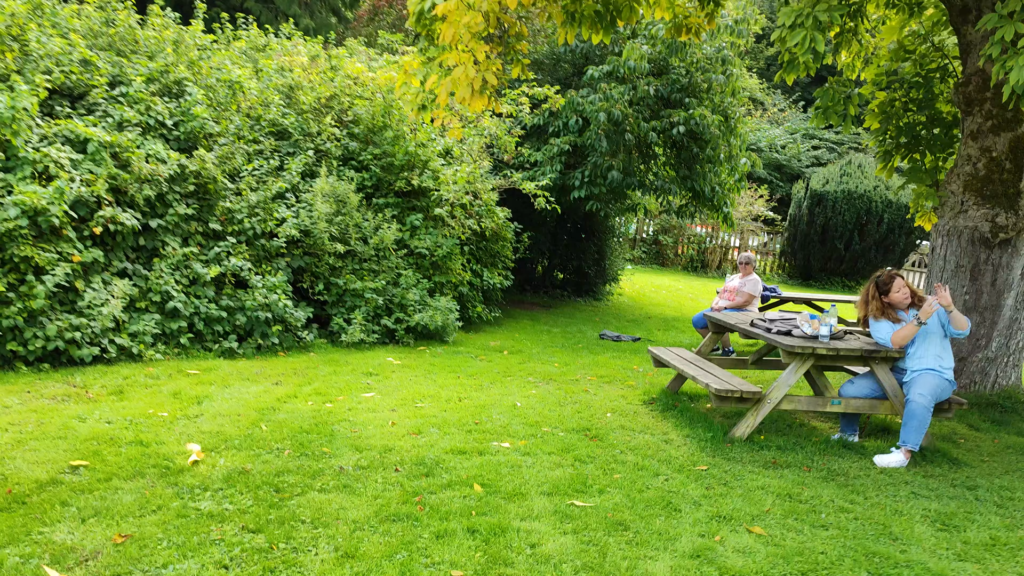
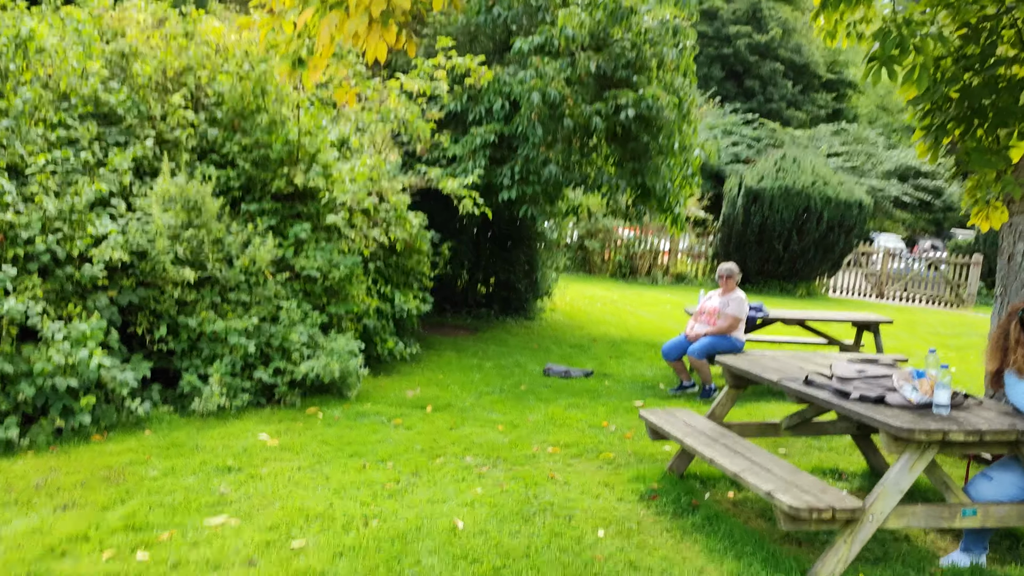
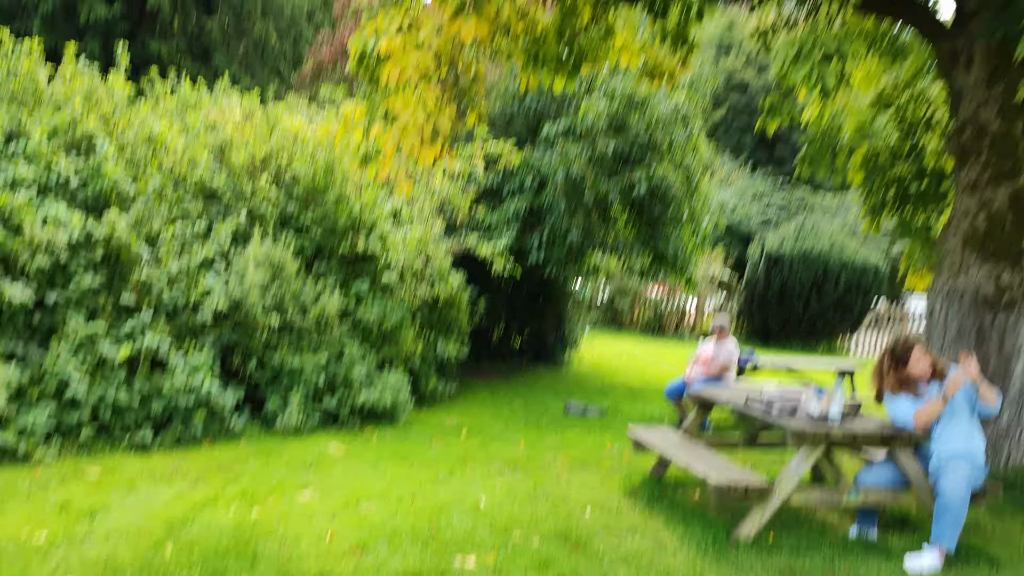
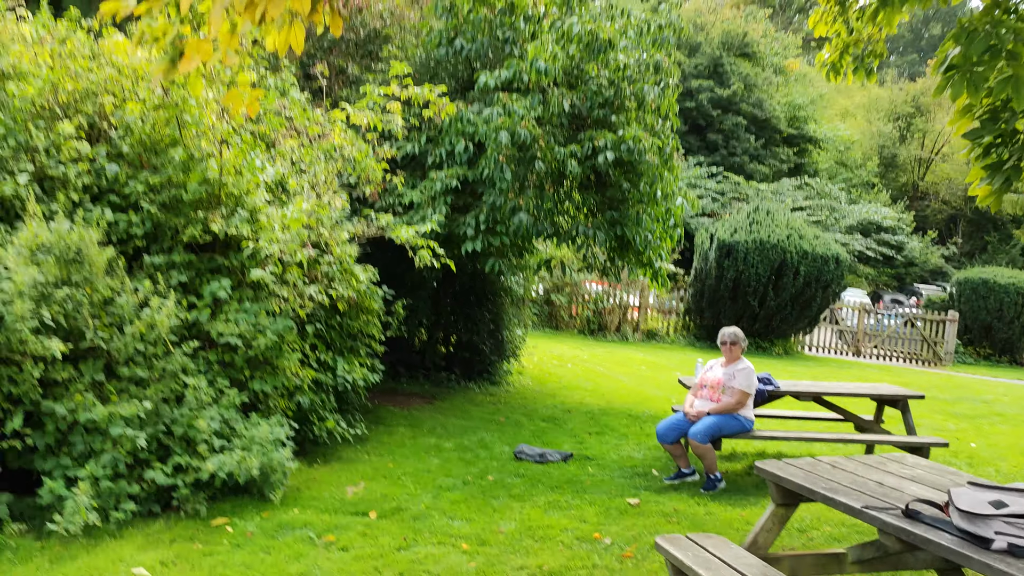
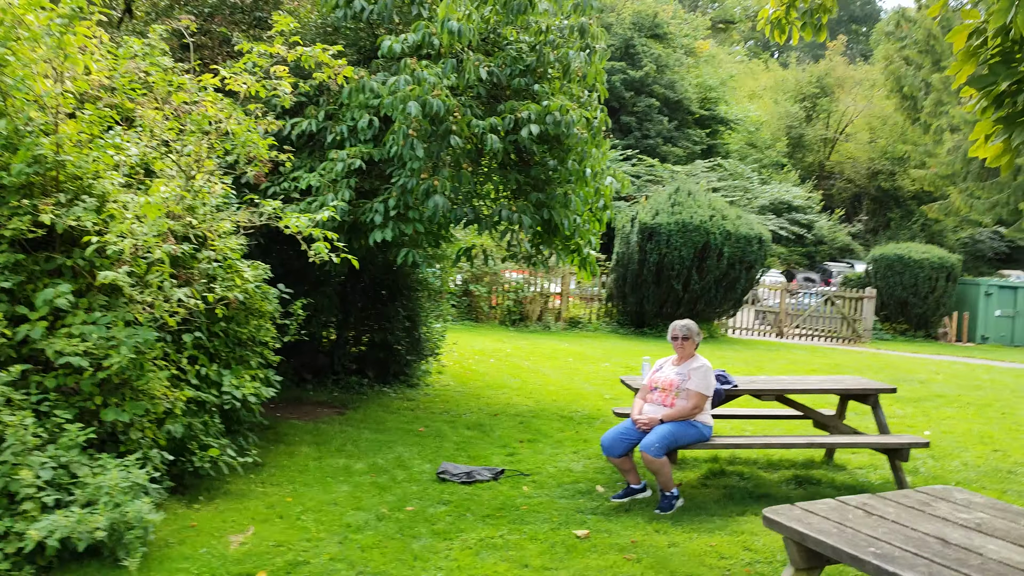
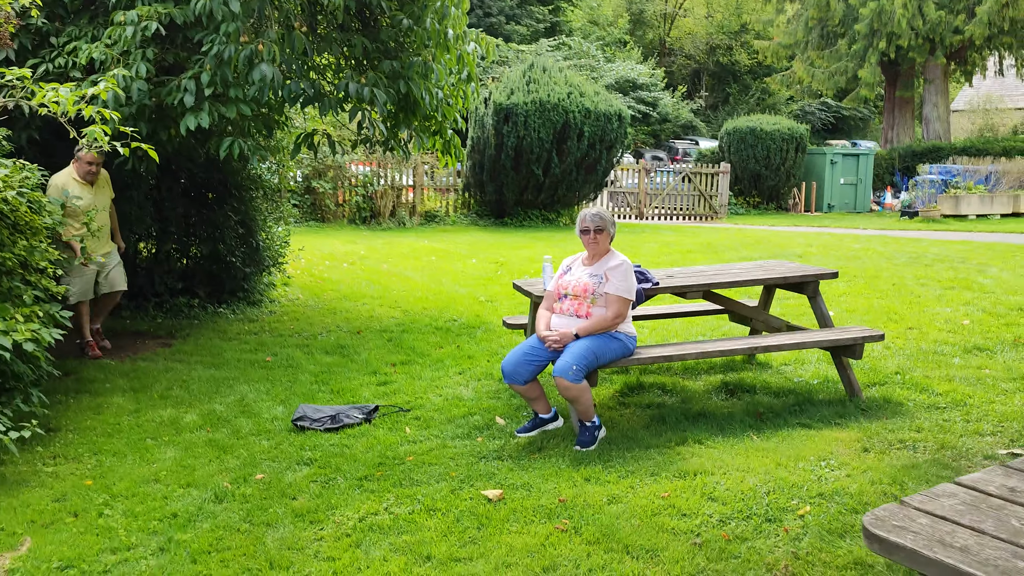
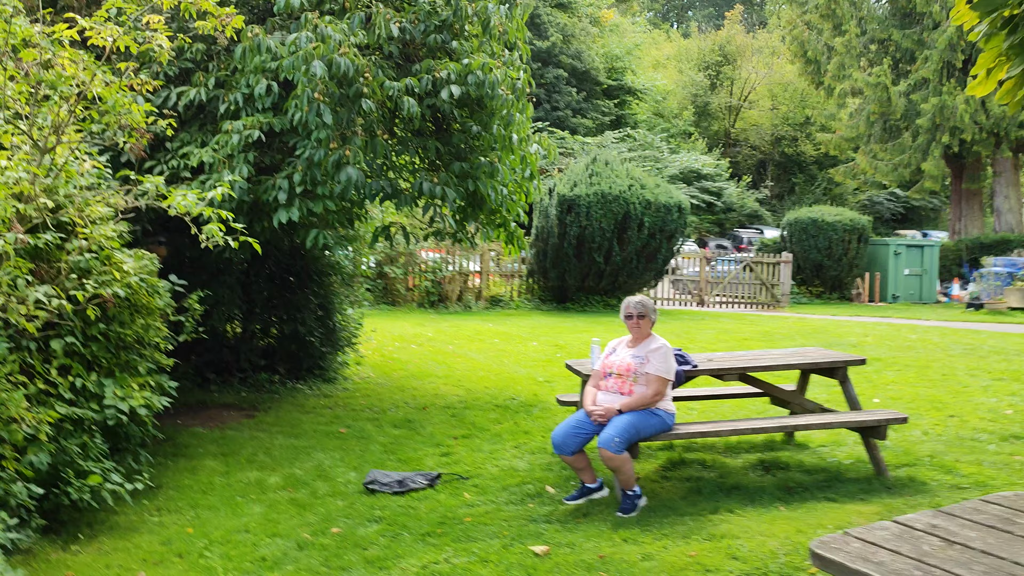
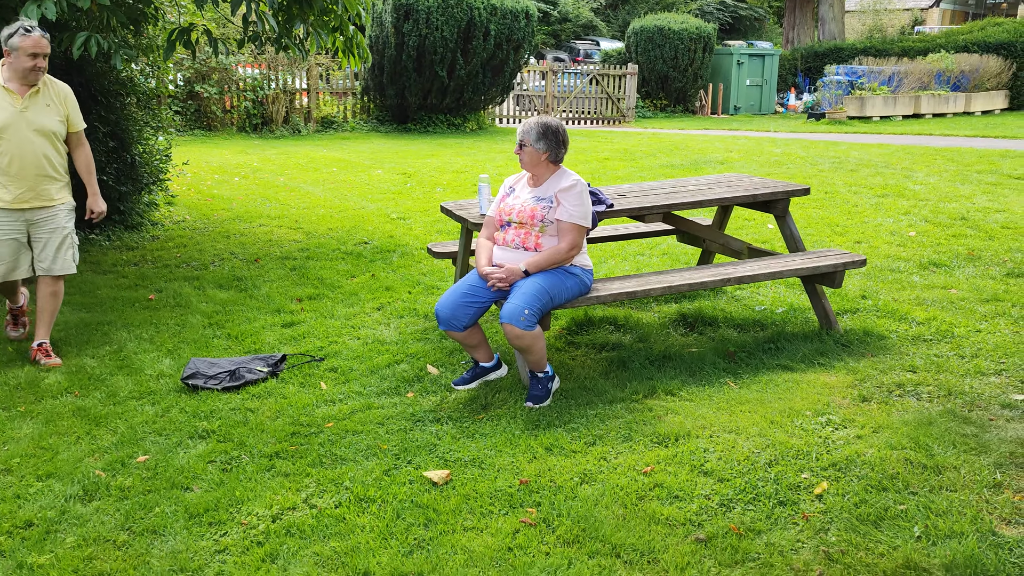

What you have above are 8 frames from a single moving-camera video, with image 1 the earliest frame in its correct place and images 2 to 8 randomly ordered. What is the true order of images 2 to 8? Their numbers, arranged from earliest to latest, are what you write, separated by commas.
3, 2, 4, 5, 7, 6, 8
